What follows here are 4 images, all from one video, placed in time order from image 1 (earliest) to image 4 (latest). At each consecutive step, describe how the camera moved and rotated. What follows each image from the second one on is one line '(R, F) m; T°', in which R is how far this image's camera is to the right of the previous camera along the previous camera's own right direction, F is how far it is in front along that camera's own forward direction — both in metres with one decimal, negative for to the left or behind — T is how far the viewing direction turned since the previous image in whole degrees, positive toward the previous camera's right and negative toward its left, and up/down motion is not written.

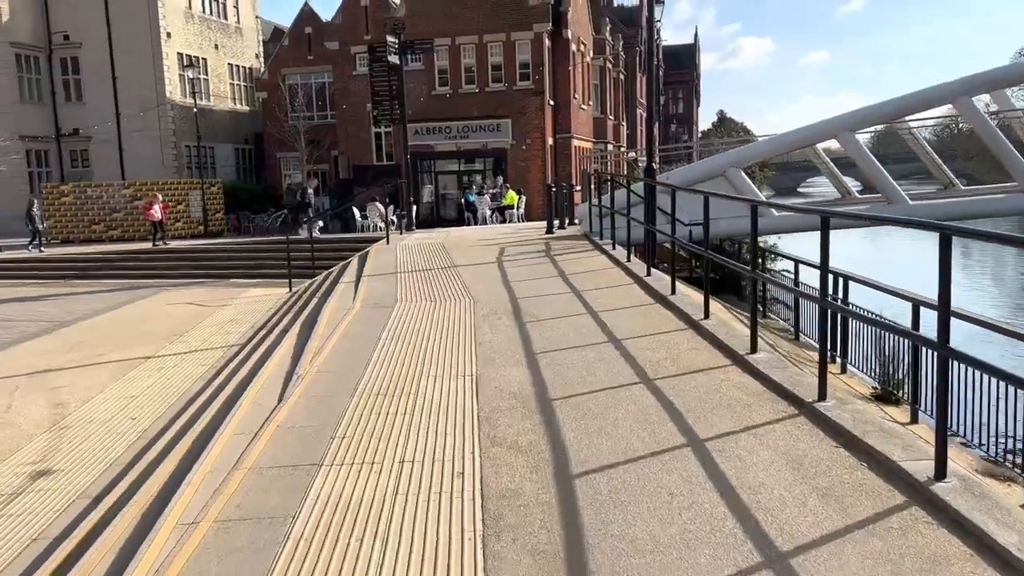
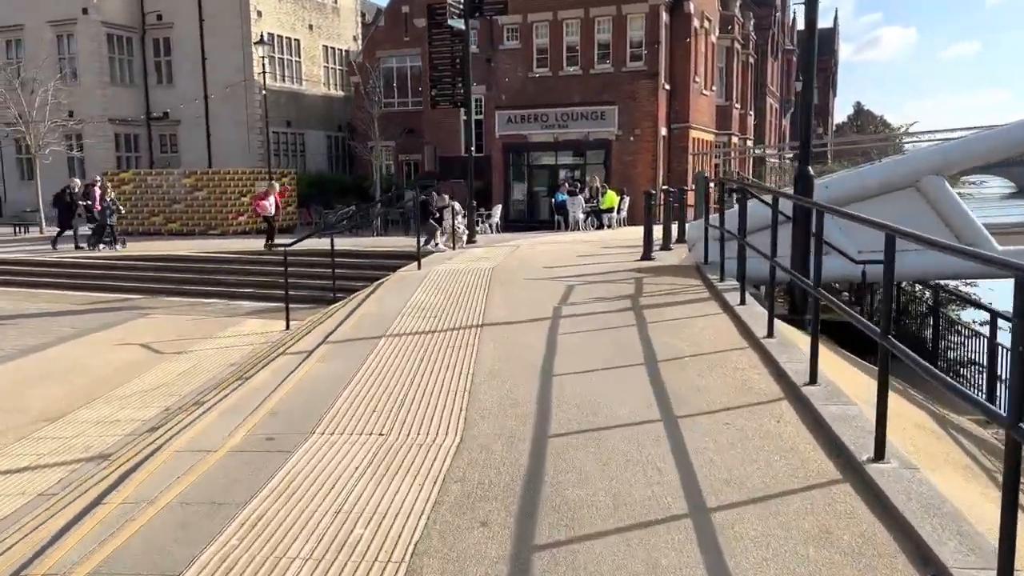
(+0.5, +5.0) m; -8°
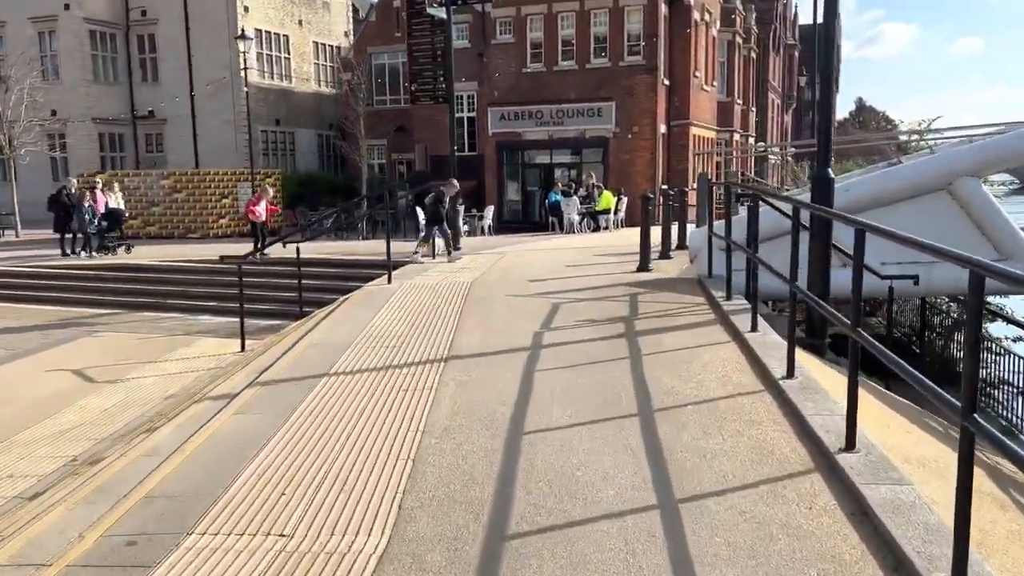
(+0.3, +1.3) m; 0°
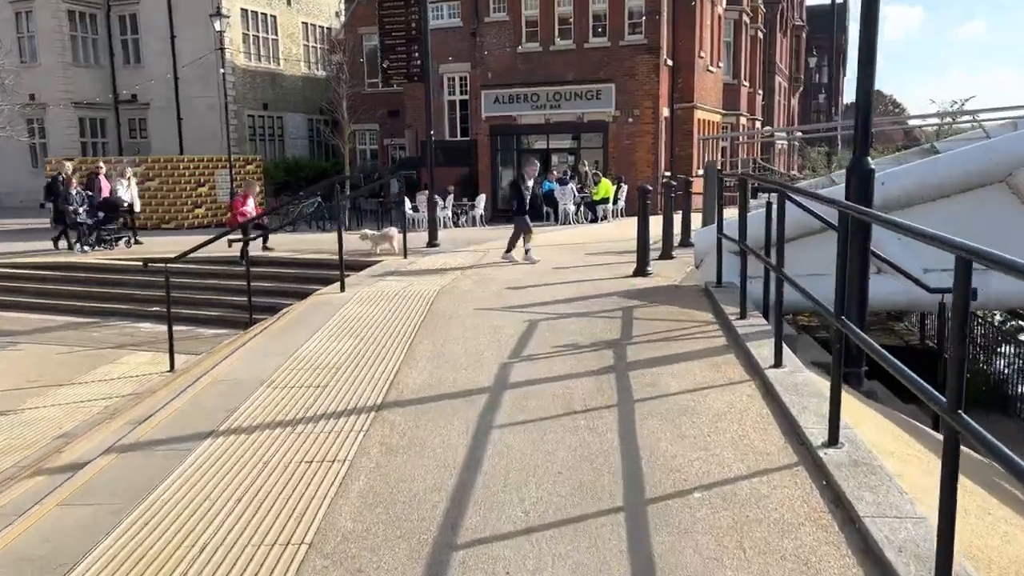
(+0.3, +1.6) m; 0°
